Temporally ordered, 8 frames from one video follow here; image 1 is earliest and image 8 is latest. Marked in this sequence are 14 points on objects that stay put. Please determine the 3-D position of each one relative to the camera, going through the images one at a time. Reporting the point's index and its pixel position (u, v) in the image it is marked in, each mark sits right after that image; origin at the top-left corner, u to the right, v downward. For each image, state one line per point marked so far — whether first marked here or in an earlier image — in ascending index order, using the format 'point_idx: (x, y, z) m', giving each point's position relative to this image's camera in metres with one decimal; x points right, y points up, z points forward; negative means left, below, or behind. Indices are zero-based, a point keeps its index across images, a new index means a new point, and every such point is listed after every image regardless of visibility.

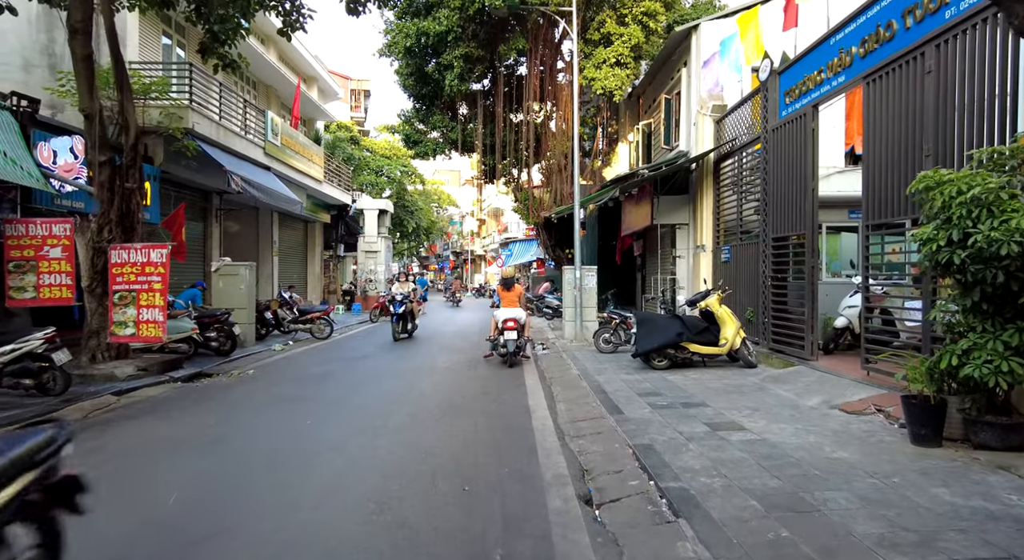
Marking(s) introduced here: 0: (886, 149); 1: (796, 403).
0: (+4.2, +1.5, +6.6) m
1: (+3.0, -1.3, +6.1) m
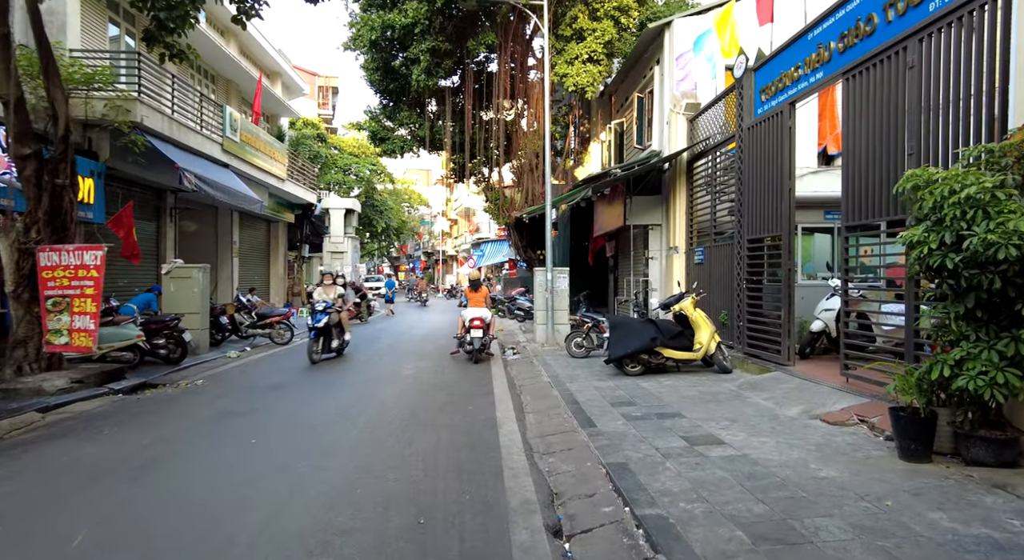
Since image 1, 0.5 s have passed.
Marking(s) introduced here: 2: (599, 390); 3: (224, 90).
0: (+3.9, +1.4, +6.4) m
1: (+2.6, -1.3, +5.9) m
2: (+1.1, -1.4, +7.5) m
3: (-9.1, +6.0, +18.6) m
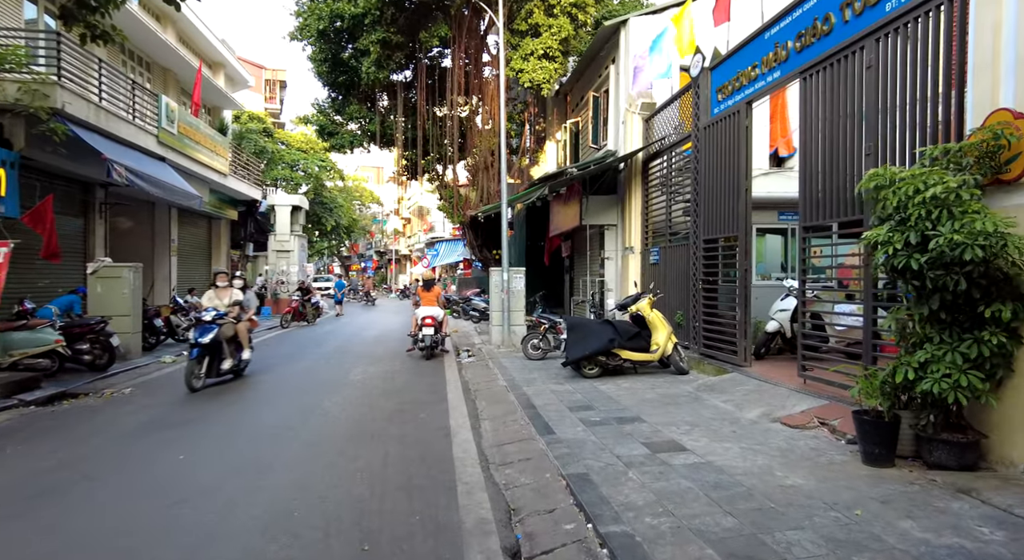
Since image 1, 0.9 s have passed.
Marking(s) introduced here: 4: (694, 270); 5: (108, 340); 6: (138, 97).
0: (+3.4, +1.4, +6.4) m
1: (+2.2, -1.3, +5.7) m
2: (+0.5, -1.4, +7.2) m
3: (-10.5, +6.0, +17.5) m
4: (+2.9, +0.2, +9.3) m
5: (-6.5, -1.0, +9.3) m
6: (-8.7, +4.3, +13.6) m
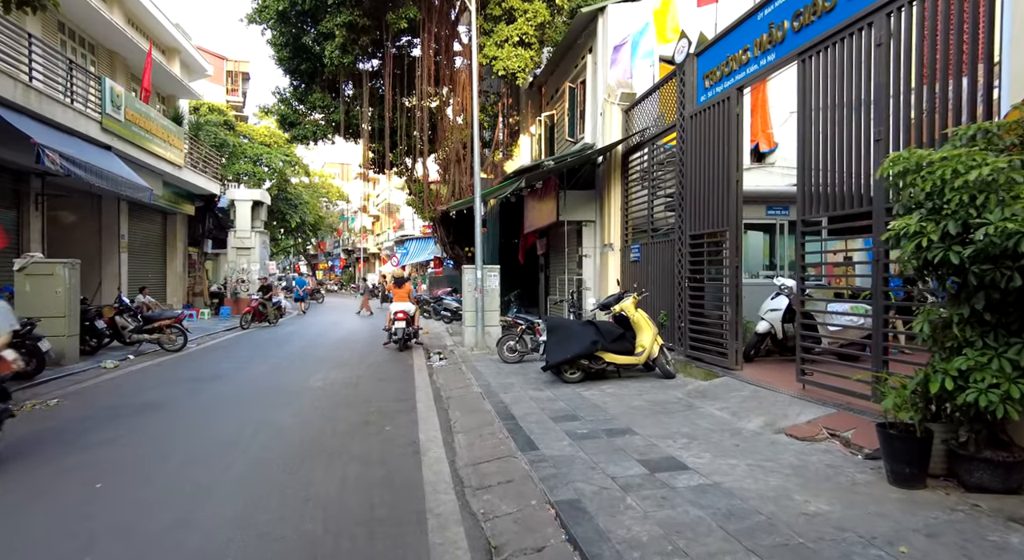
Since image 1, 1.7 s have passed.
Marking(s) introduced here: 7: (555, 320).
0: (+3.2, +1.5, +5.9) m
1: (+2.0, -1.3, +5.2) m
2: (+0.3, -1.4, +6.6) m
3: (-11.3, +6.1, +16.3) m
4: (+2.5, +0.2, +8.8) m
5: (-6.8, -0.9, +8.4) m
6: (-9.3, +4.3, +12.5) m
7: (+0.6, -0.5, +7.8) m
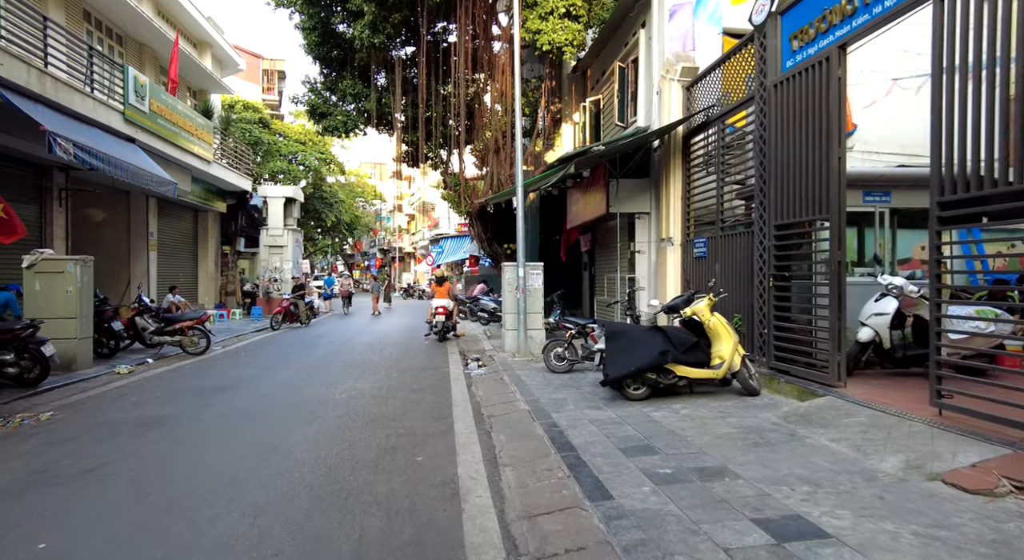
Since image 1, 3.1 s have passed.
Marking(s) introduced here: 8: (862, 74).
0: (+3.6, +1.5, +4.6) m
1: (+2.4, -1.3, +4.0) m
2: (+0.8, -1.4, +5.5) m
3: (-10.2, +6.1, +15.8) m
4: (+3.2, +0.2, +7.5) m
5: (-6.2, -0.9, +7.7) m
6: (-8.4, +4.3, +11.9) m
7: (+1.2, -0.5, +6.6) m
8: (+5.4, +3.2, +8.9) m
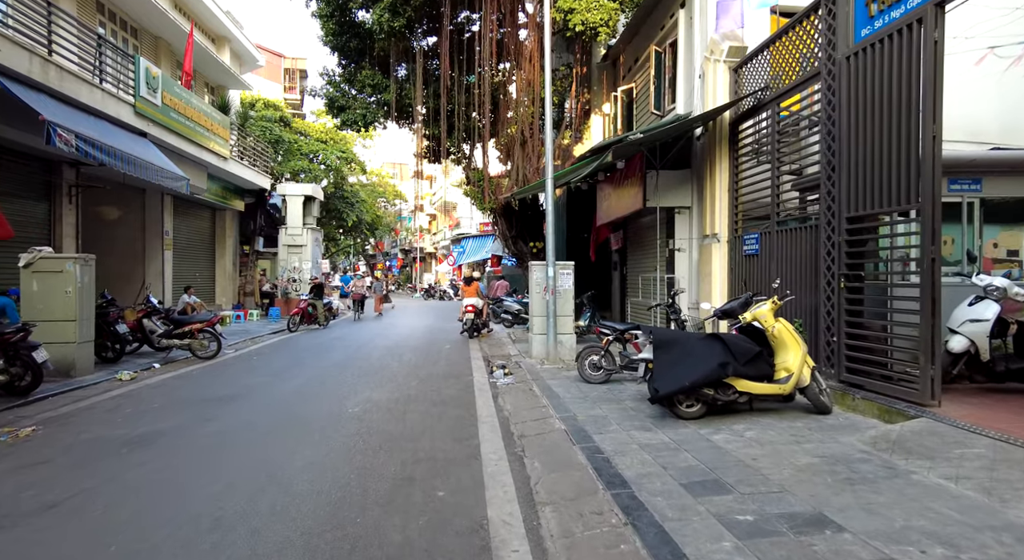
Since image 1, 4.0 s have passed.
0: (+3.9, +1.5, +3.7) m
1: (+2.7, -1.3, +3.1) m
2: (+1.1, -1.4, +4.6) m
3: (-9.5, +6.1, +15.4) m
4: (+3.5, +0.2, +6.6) m
5: (-5.8, -0.9, +7.1) m
6: (-7.9, +4.3, +11.4) m
7: (+1.5, -0.5, +5.8) m
8: (+5.8, +3.2, +7.9) m
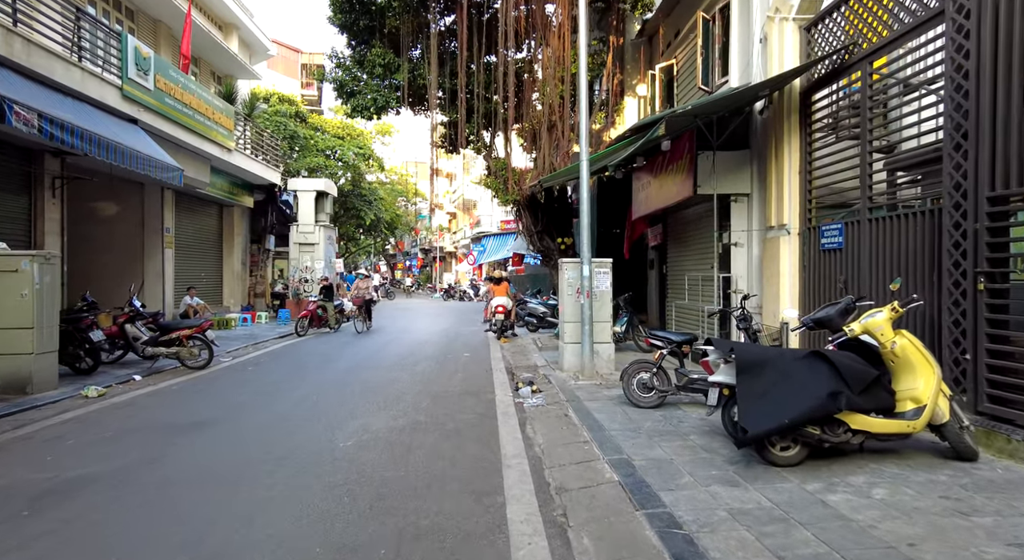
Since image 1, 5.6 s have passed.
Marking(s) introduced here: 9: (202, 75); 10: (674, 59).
0: (+4.1, +1.5, +2.1) m
1: (+2.8, -1.3, +1.6) m
2: (+1.3, -1.4, +3.2) m
3: (-8.9, +6.1, +14.4) m
4: (+3.8, +0.2, +5.1) m
5: (-5.5, -0.9, +5.9) m
6: (-7.4, +4.3, +10.3) m
7: (+1.8, -0.5, +4.4) m
8: (+6.2, +3.2, +6.3) m
9: (-9.4, +6.2, +17.6) m
10: (+3.3, +4.4, +11.7) m
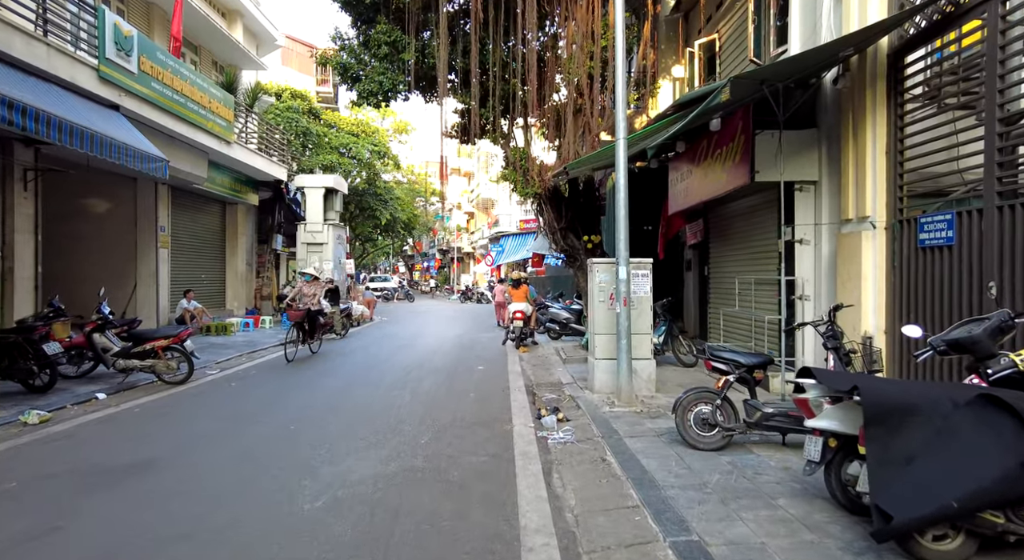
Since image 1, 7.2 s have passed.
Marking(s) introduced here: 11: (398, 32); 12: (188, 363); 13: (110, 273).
0: (+4.1, +1.4, +0.7) m
1: (+2.9, -1.3, +0.2) m
2: (+1.4, -1.4, +1.9) m
3: (-8.4, +6.0, +13.3) m
4: (+4.0, +0.2, +3.7) m
5: (-5.3, -0.9, +4.8) m
6: (-7.1, +4.3, +9.2) m
7: (+1.9, -0.6, +3.0) m
8: (+6.3, +3.1, +4.7) m
9: (-8.8, +6.1, +16.6) m
10: (+3.6, +4.4, +10.2) m
11: (-2.3, +5.1, +12.1) m
12: (-4.8, -1.2, +8.7) m
13: (-9.2, +0.2, +13.4) m
